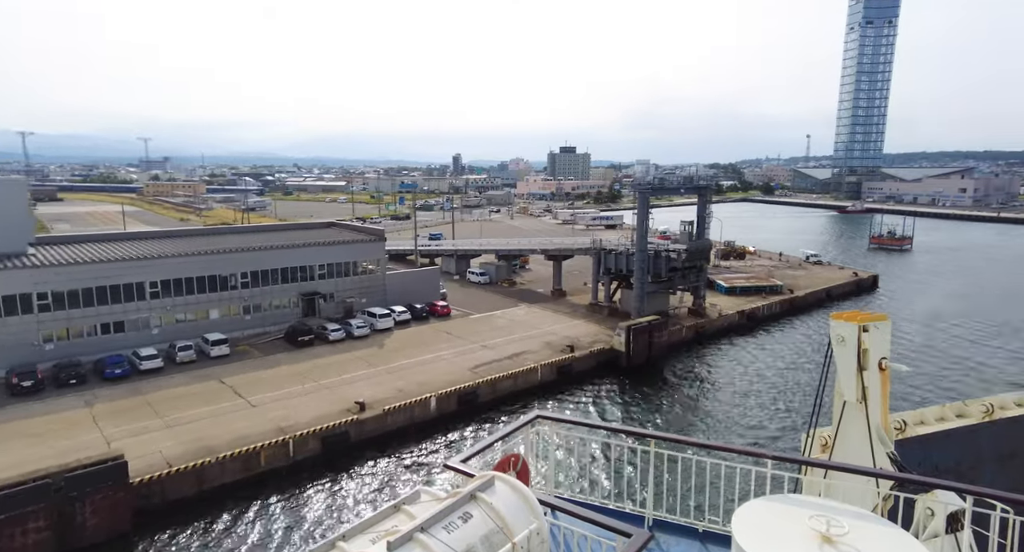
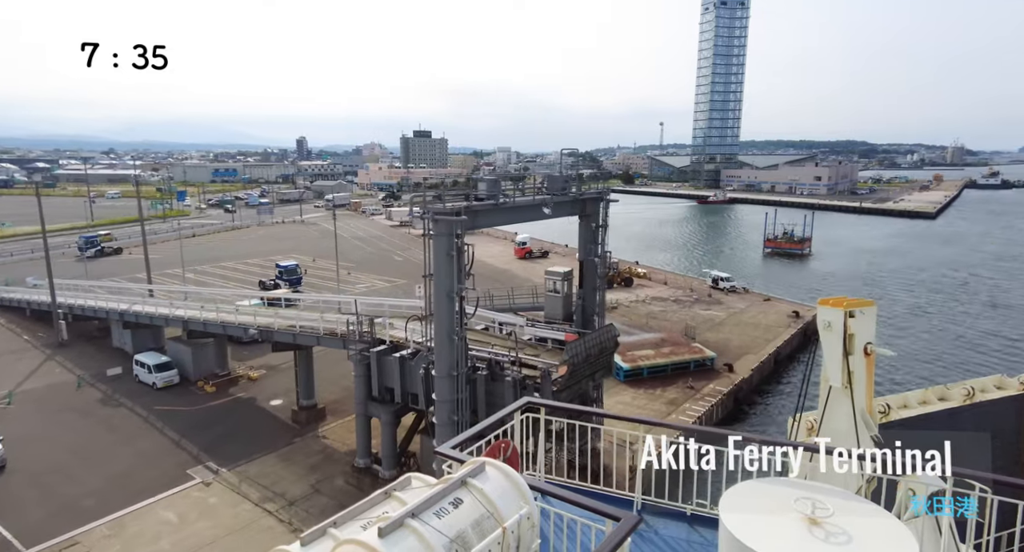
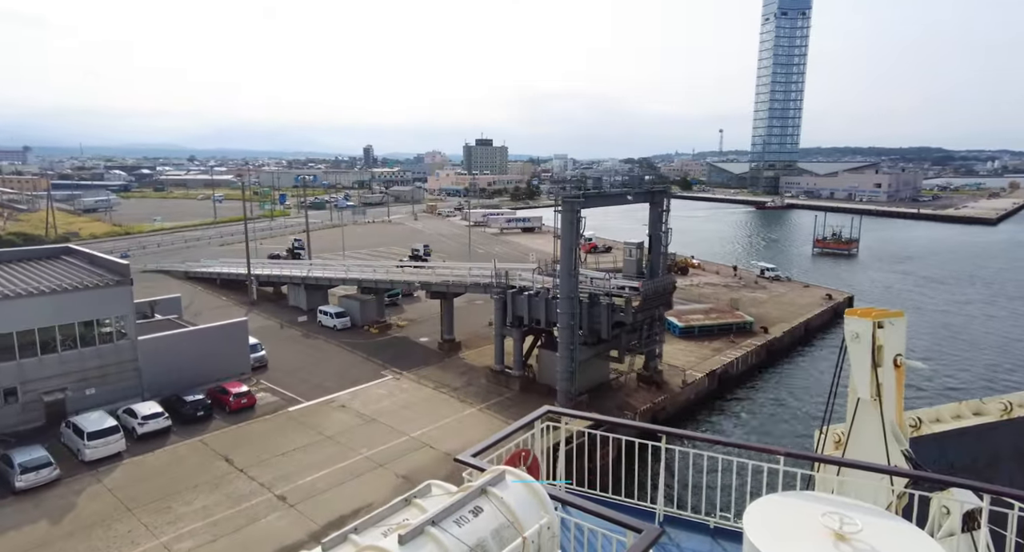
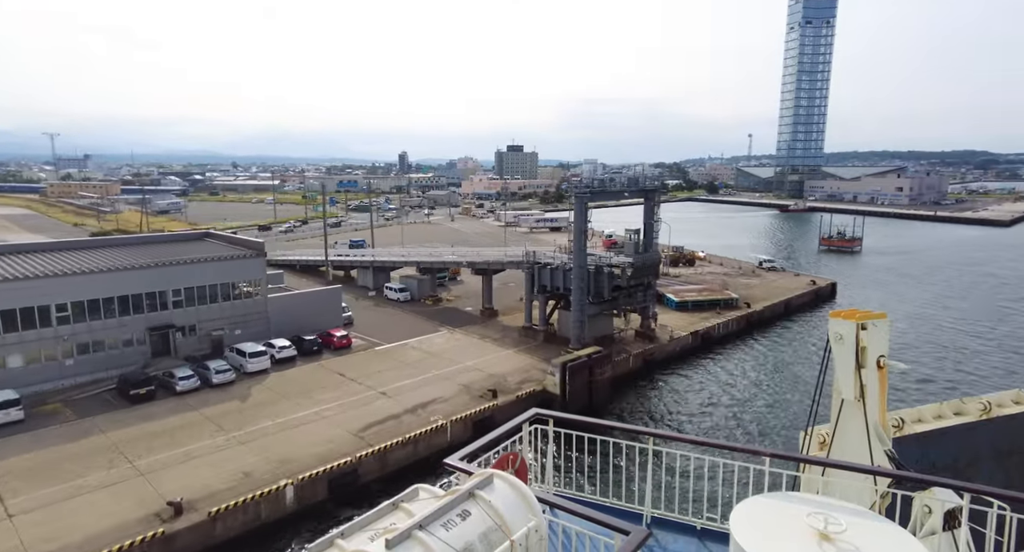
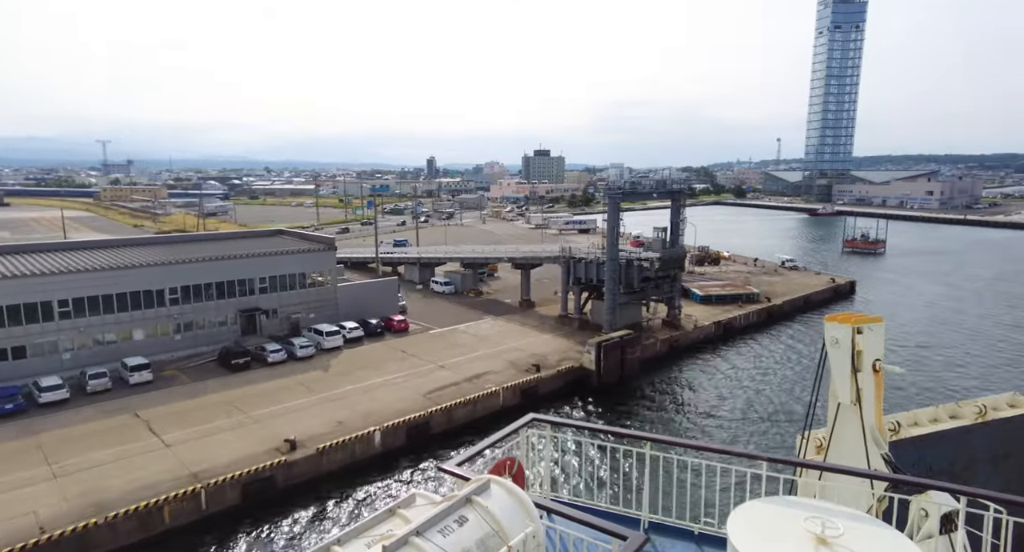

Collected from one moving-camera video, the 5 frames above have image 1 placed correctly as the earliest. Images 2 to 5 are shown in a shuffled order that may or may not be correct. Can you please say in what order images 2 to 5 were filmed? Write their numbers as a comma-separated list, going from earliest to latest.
5, 4, 3, 2
